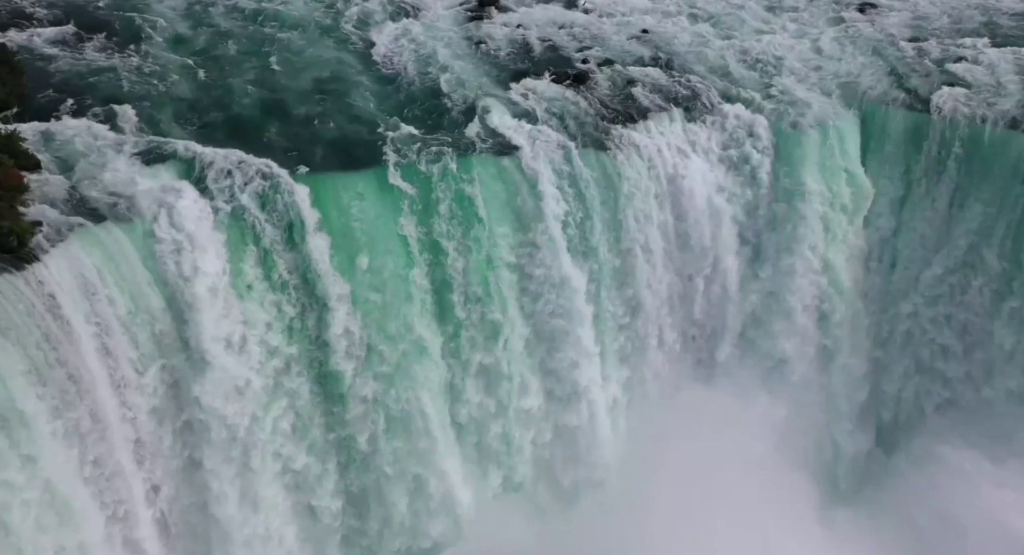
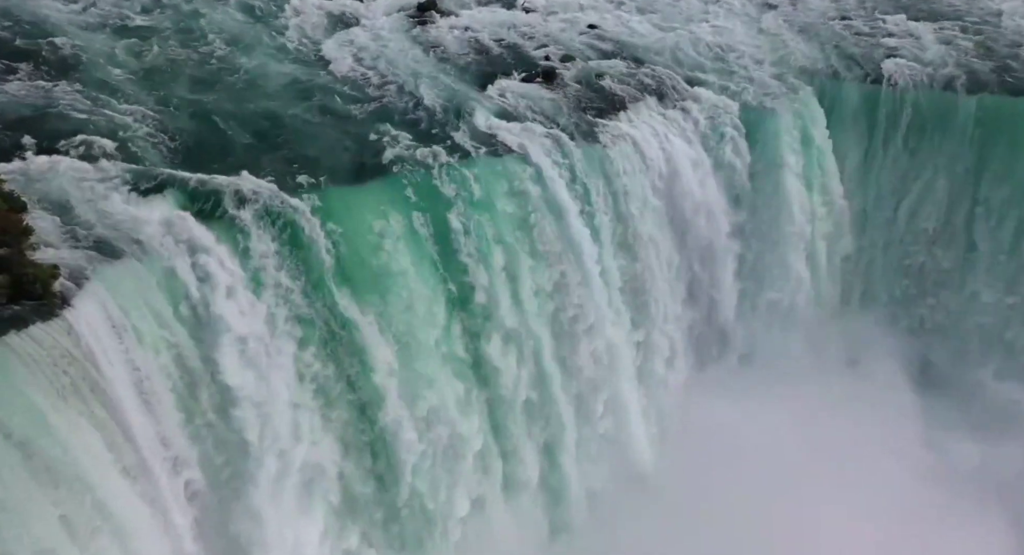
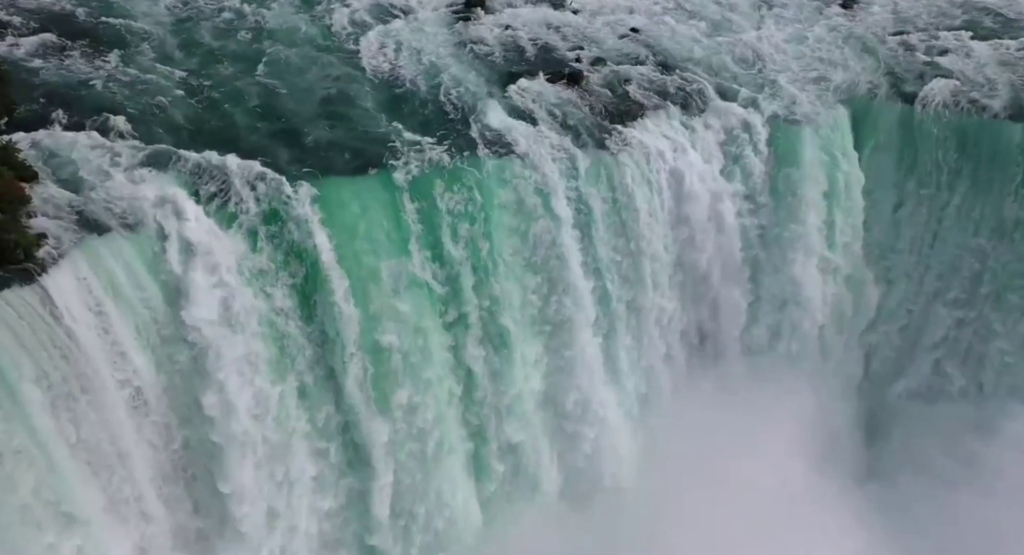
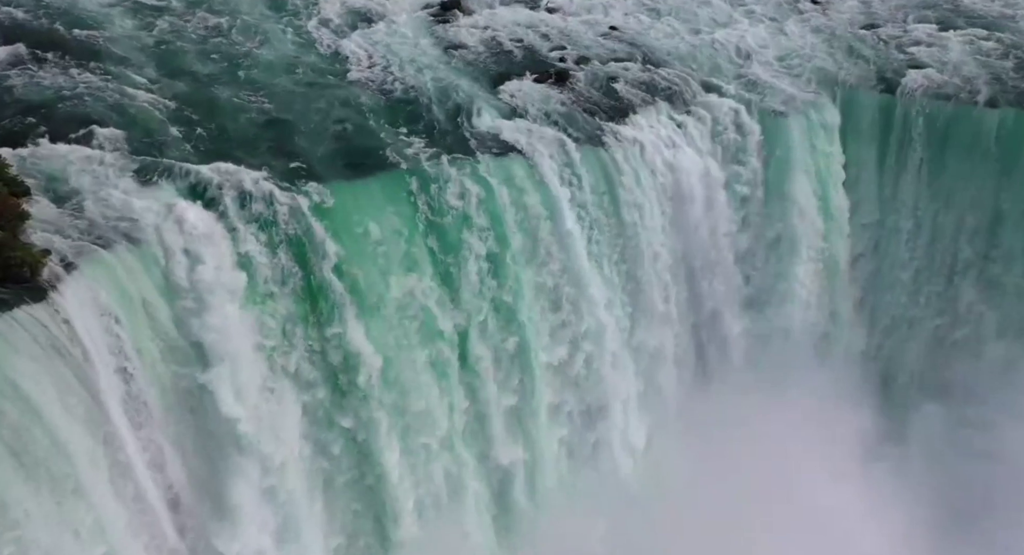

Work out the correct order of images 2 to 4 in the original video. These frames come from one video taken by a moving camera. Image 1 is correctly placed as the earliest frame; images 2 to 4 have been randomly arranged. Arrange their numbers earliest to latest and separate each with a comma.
3, 4, 2
